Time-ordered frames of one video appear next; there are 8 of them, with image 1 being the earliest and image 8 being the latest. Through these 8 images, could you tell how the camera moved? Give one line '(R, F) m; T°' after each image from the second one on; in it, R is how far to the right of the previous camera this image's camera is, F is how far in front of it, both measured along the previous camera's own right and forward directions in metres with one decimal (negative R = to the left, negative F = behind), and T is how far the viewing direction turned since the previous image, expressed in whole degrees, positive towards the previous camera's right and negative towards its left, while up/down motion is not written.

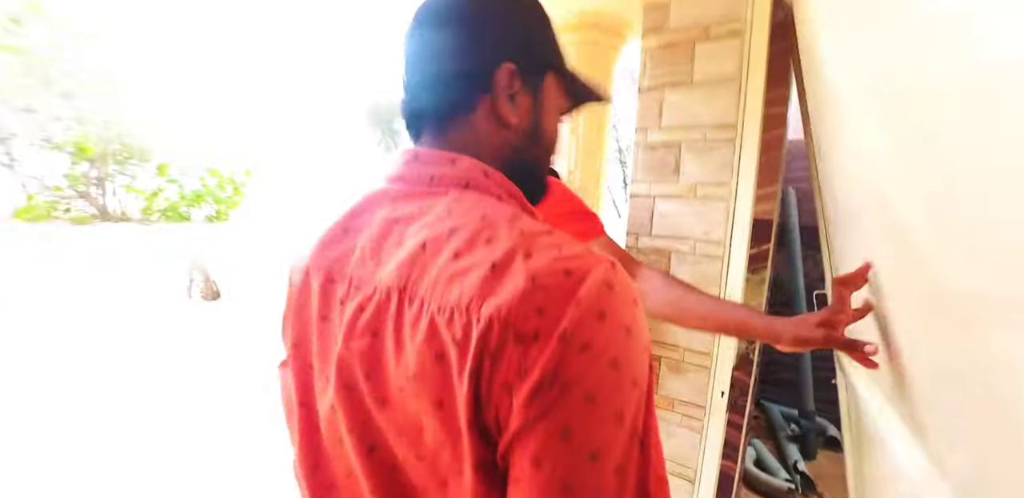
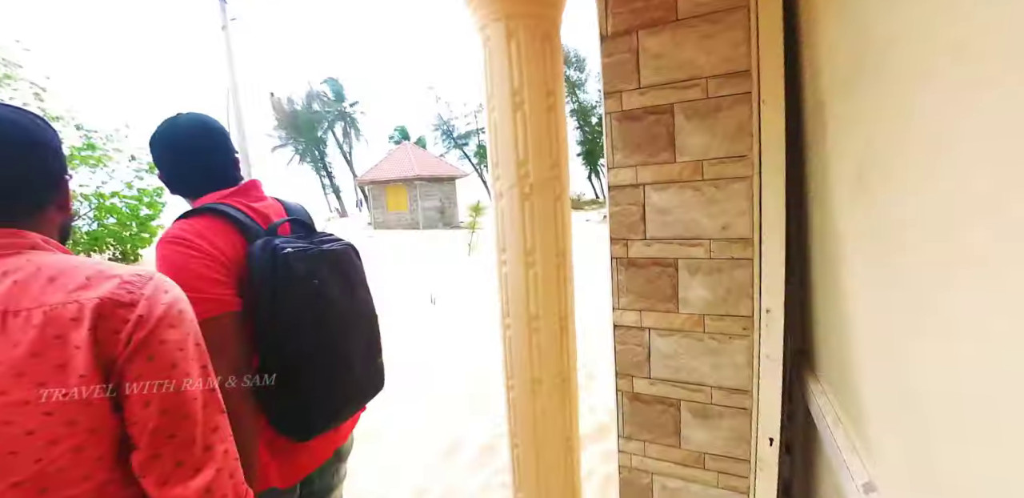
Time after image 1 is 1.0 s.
(0.0, +0.4) m; +6°
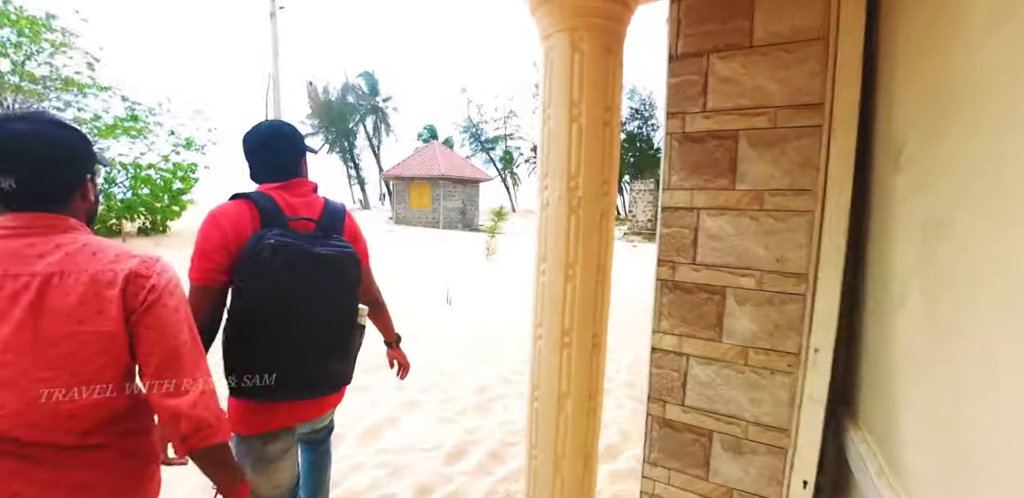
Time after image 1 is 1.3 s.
(-0.1, 0.0) m; -2°
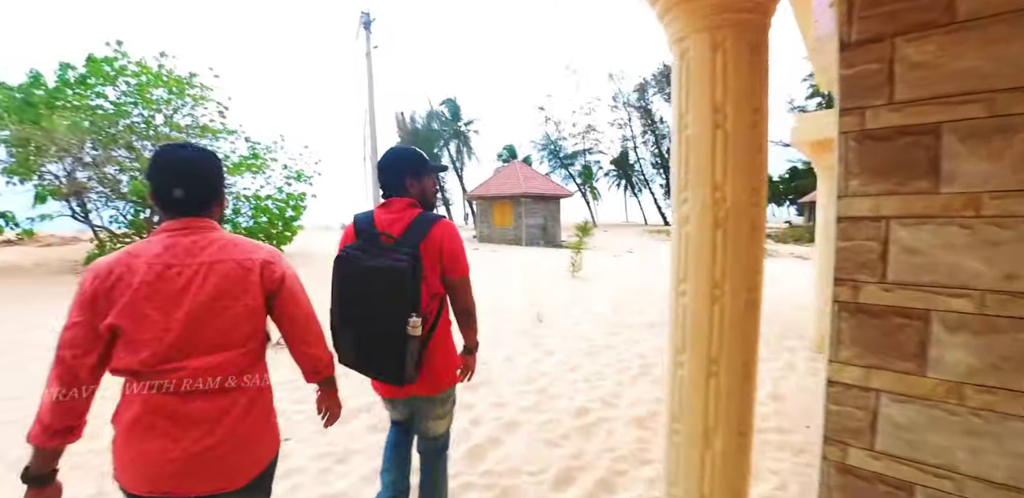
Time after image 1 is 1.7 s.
(-0.1, 0.0) m; -10°
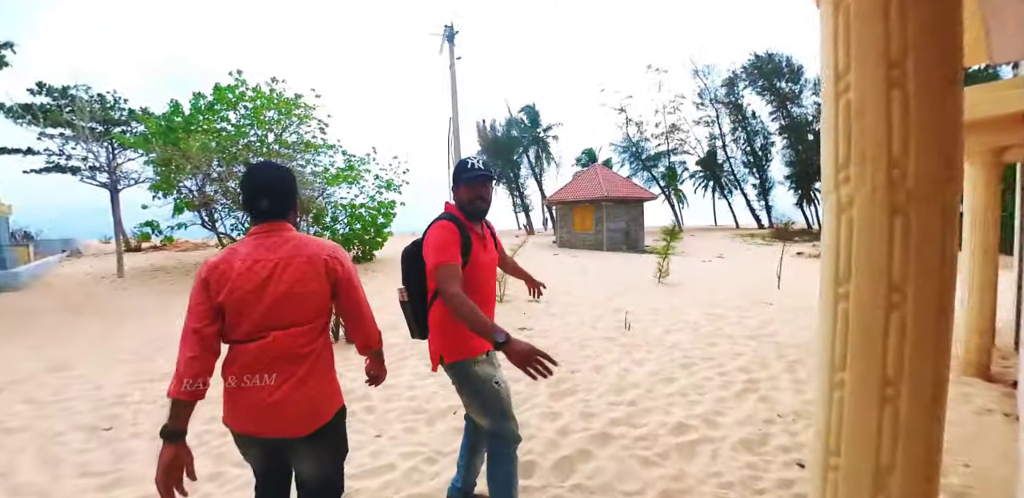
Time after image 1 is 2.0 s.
(-0.1, +0.1) m; -10°
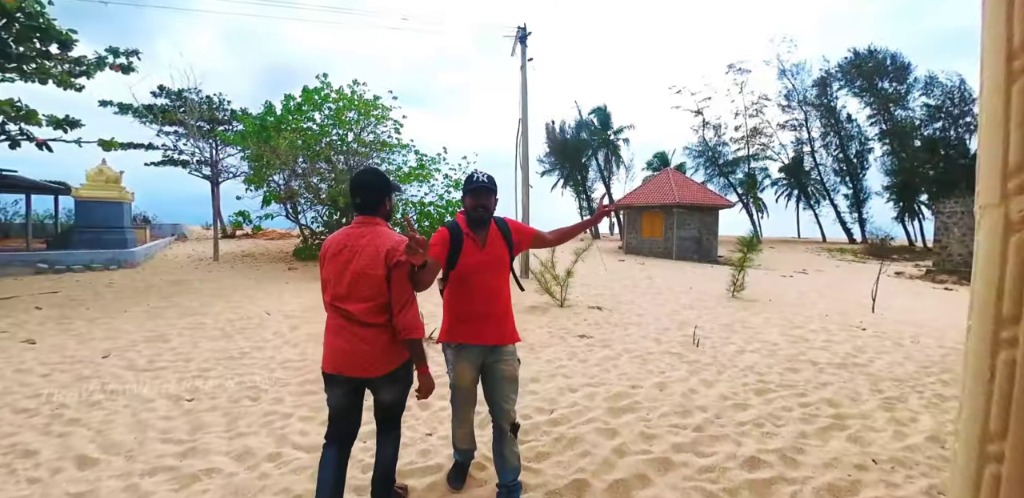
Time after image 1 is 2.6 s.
(0.0, +0.1) m; -8°
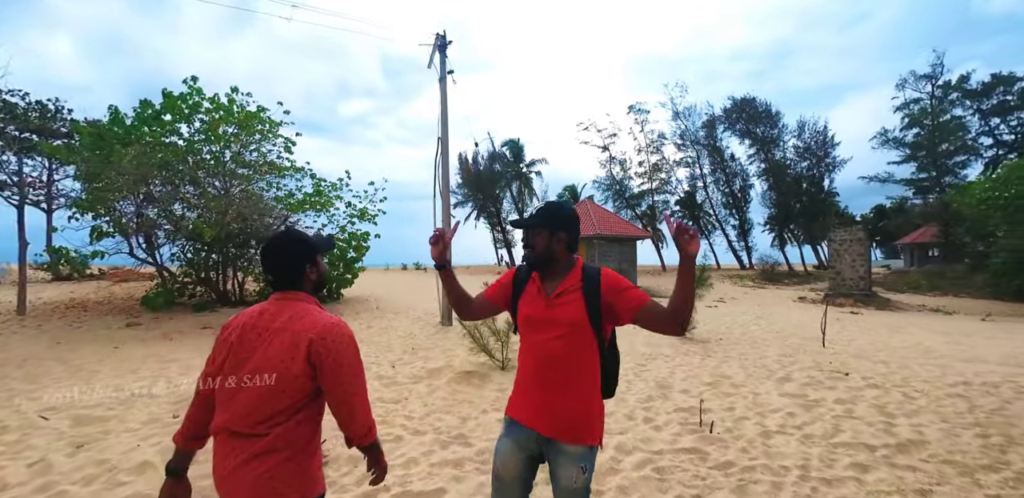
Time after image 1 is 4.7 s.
(-0.2, +1.6) m; +11°
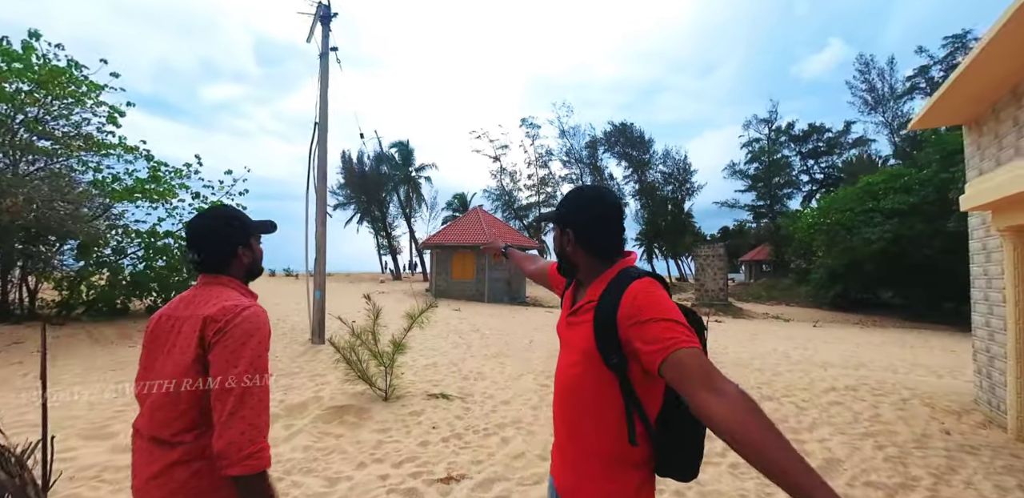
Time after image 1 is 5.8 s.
(0.0, +0.8) m; +14°
